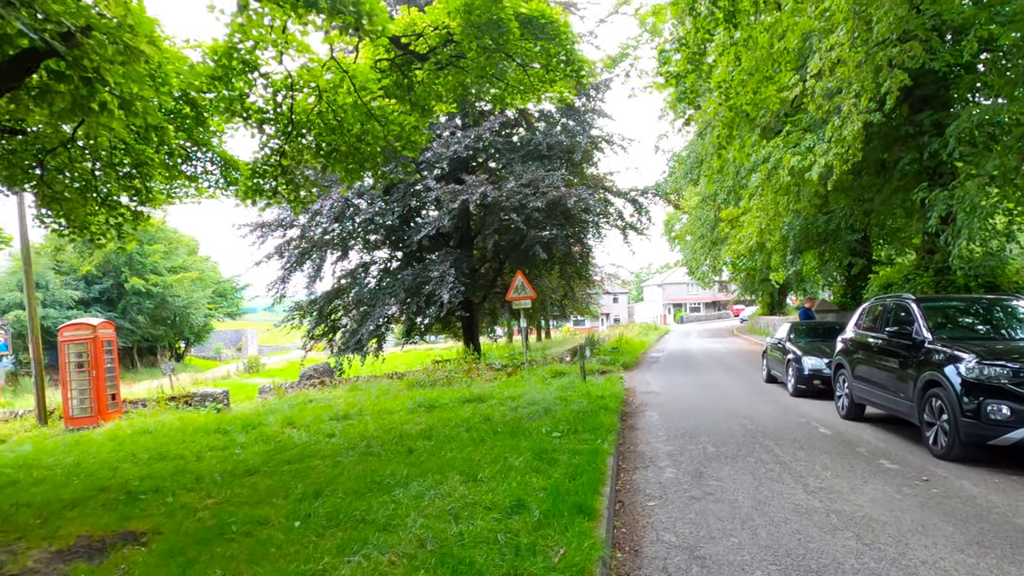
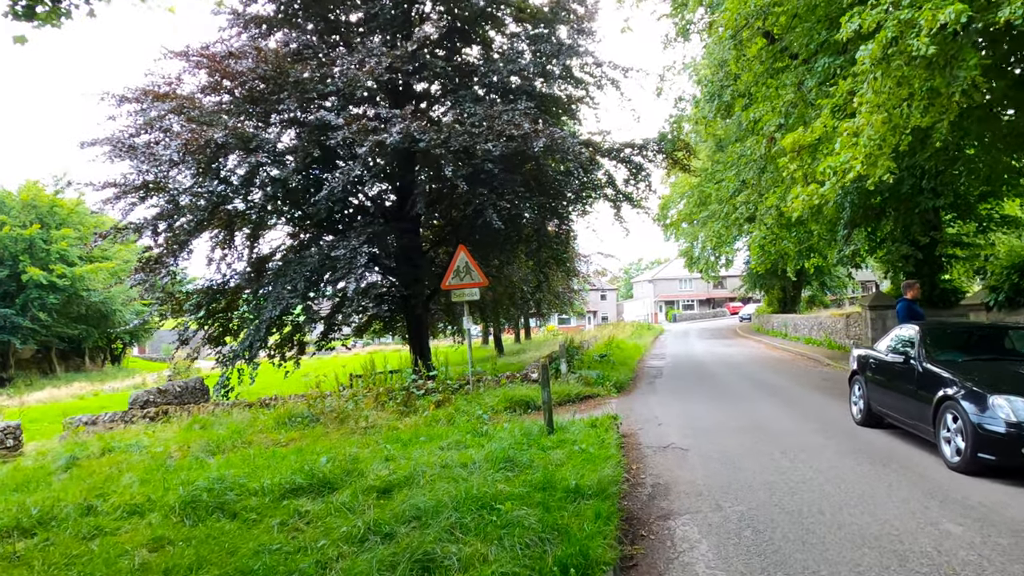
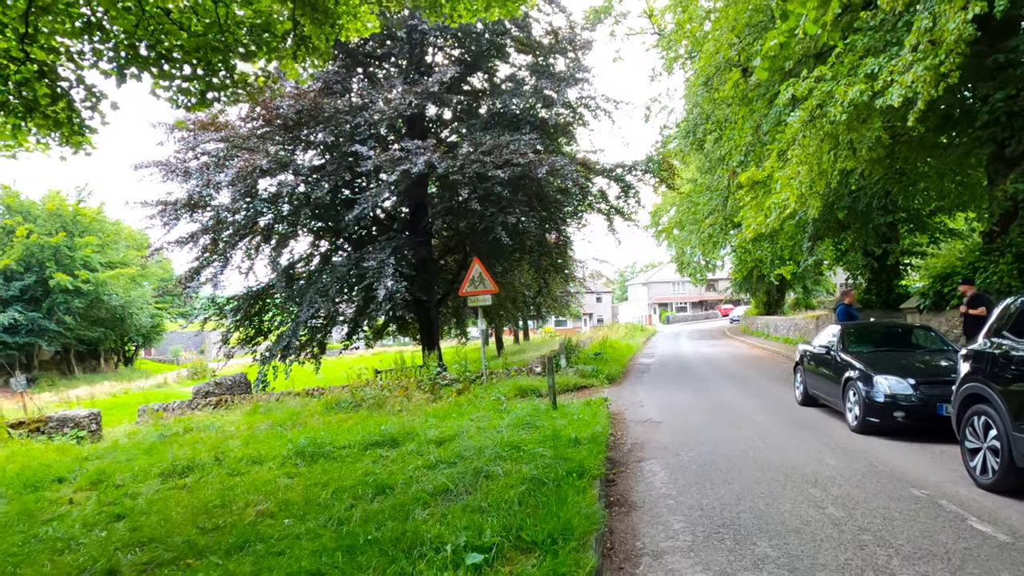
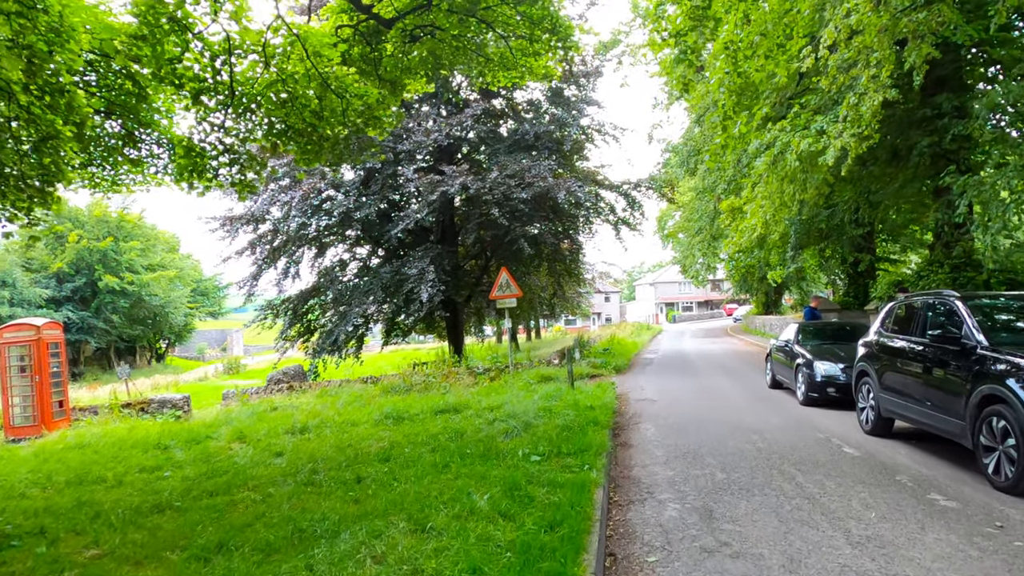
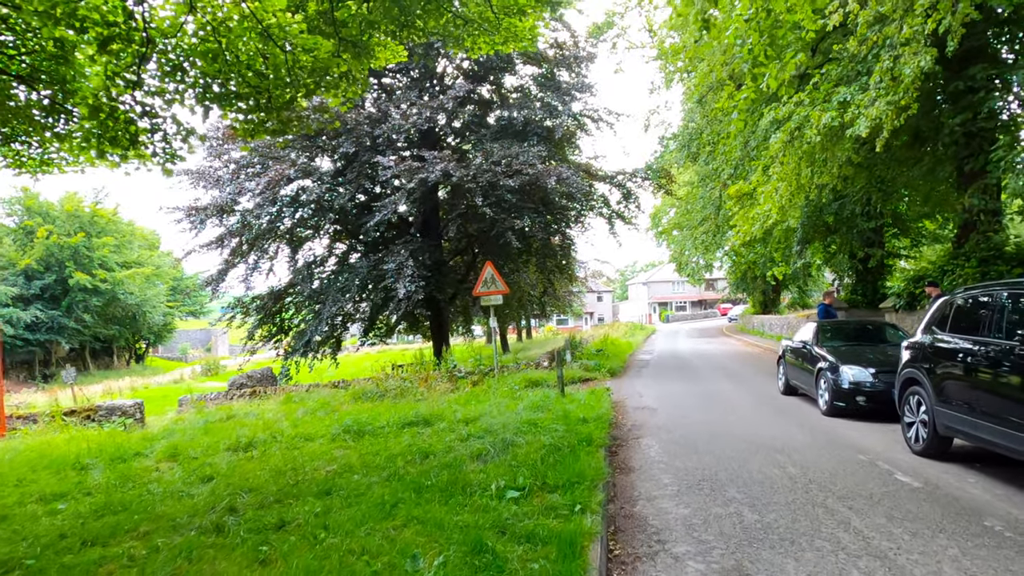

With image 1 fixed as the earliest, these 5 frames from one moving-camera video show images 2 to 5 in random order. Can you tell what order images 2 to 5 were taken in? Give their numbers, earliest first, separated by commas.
4, 5, 3, 2
